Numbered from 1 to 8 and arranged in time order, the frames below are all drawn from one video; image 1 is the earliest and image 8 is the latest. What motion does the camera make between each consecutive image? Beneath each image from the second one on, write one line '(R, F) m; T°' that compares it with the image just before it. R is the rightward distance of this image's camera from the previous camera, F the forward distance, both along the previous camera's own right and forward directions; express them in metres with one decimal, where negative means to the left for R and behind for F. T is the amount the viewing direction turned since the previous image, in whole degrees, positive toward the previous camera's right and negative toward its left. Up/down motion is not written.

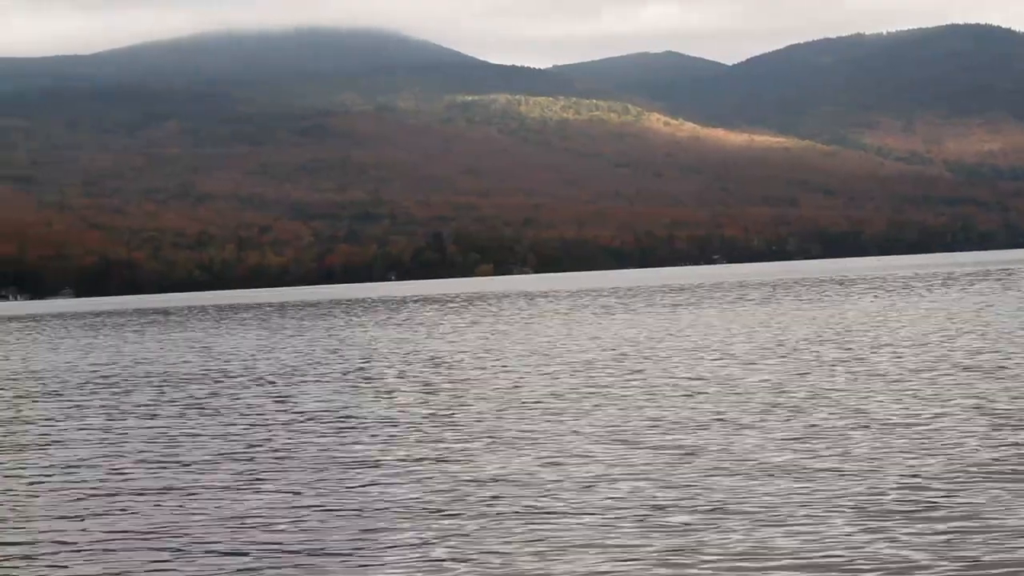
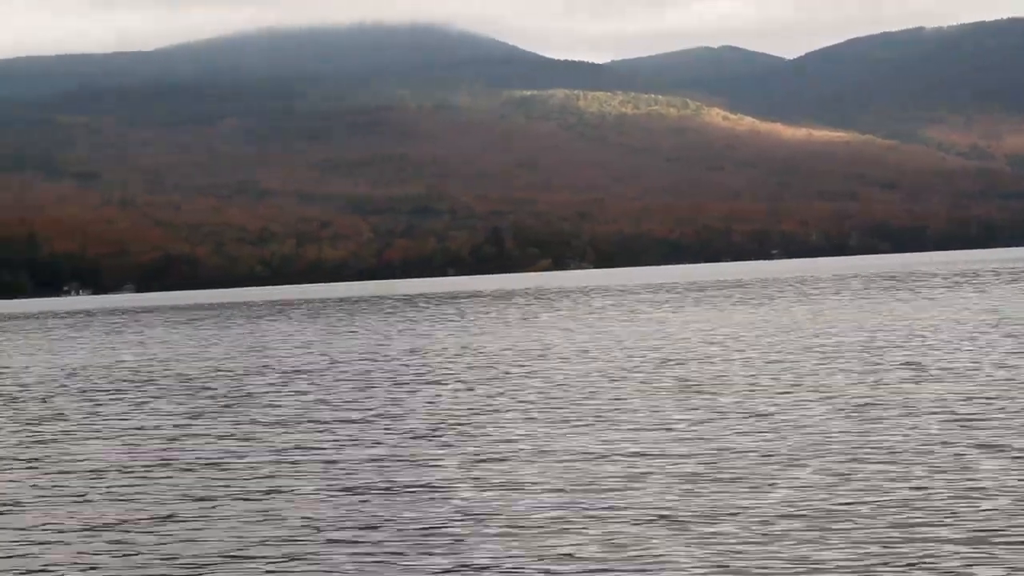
(-0.1, -0.1) m; -2°
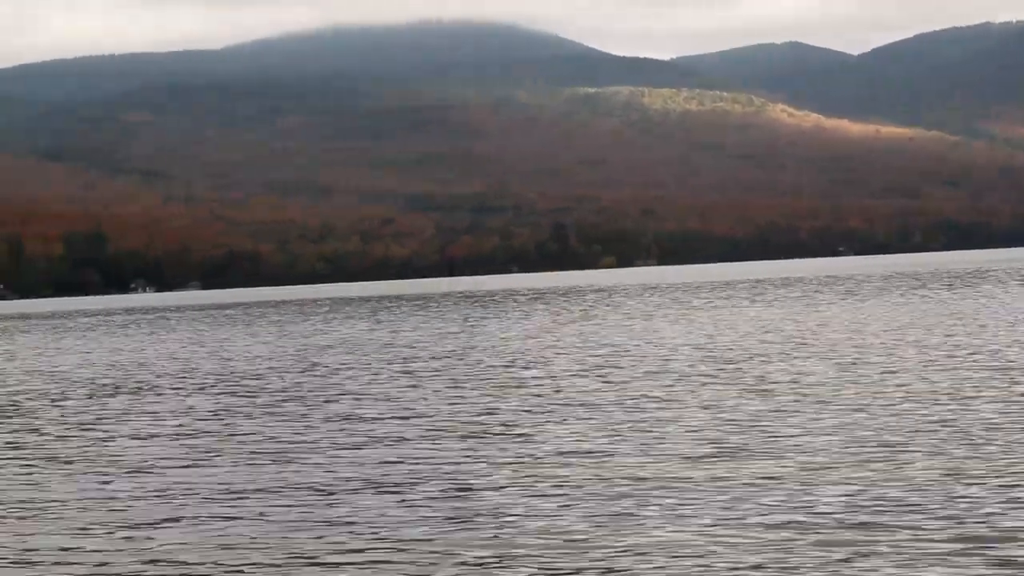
(-0.2, +0.9) m; -2°
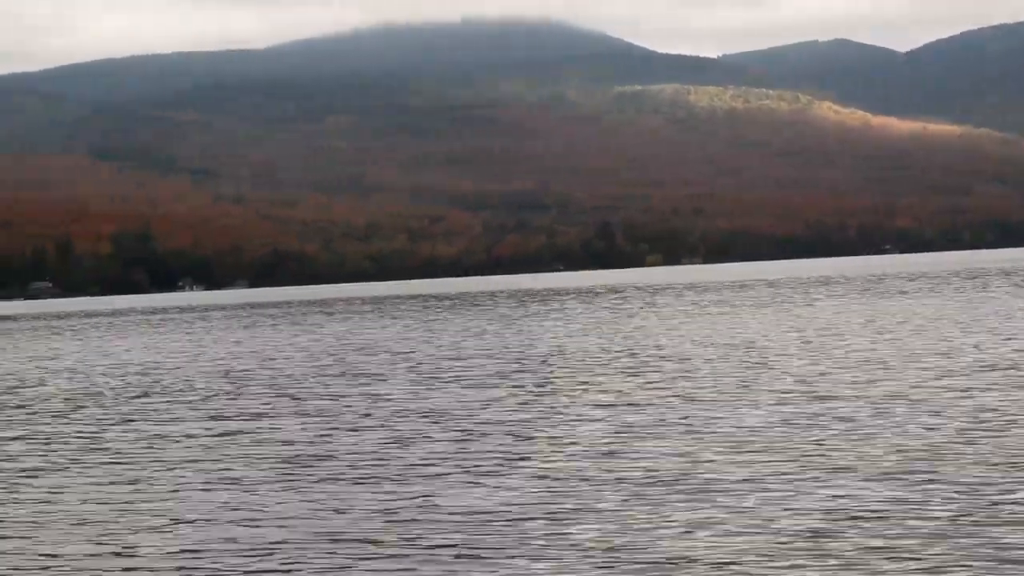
(-0.1, -0.7) m; -1°
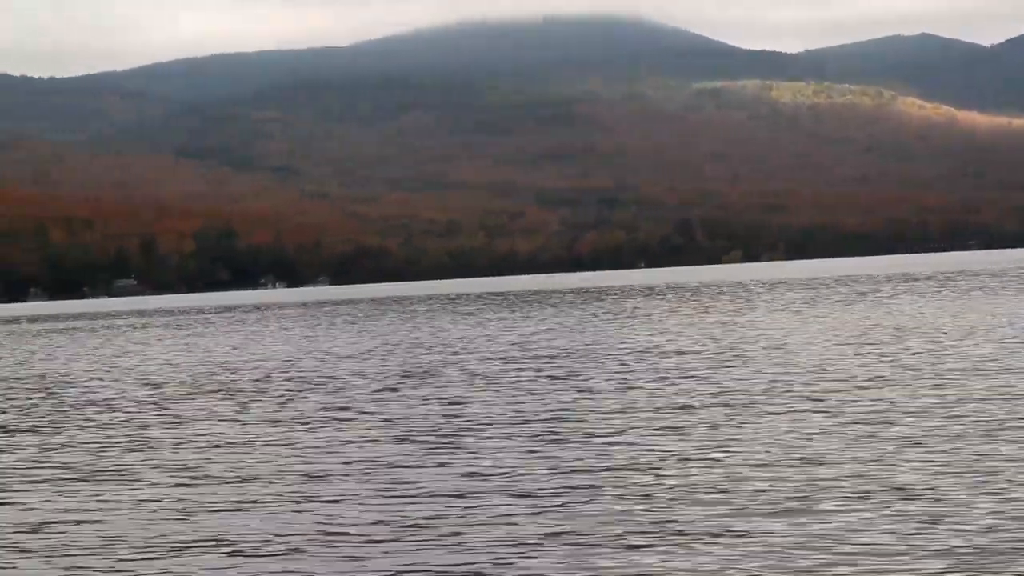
(+1.2, +0.4) m; -2°
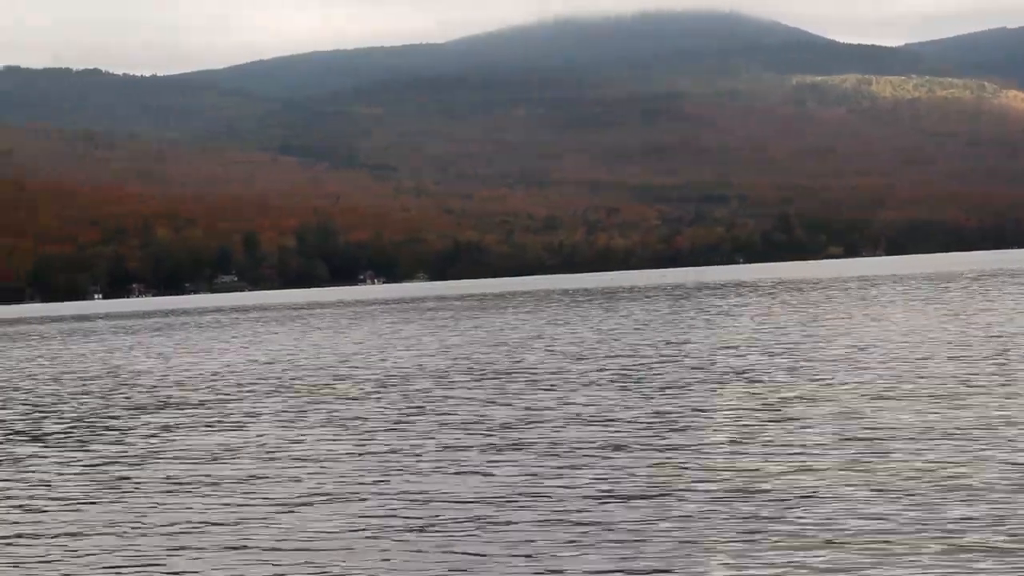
(0.0, +0.9) m; -3°
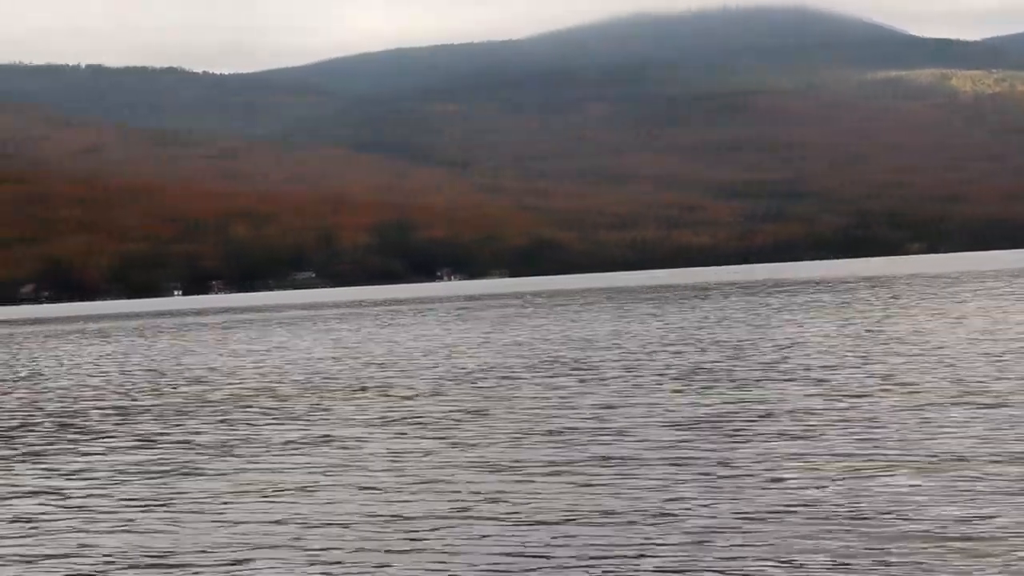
(0.0, +0.9) m; -2°
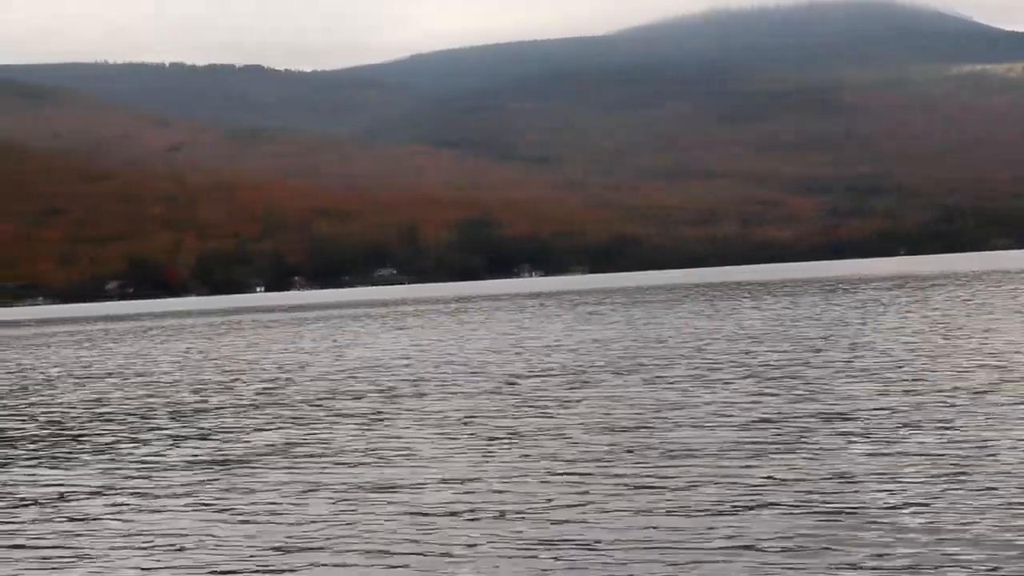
(+0.2, +0.4) m; -2°
